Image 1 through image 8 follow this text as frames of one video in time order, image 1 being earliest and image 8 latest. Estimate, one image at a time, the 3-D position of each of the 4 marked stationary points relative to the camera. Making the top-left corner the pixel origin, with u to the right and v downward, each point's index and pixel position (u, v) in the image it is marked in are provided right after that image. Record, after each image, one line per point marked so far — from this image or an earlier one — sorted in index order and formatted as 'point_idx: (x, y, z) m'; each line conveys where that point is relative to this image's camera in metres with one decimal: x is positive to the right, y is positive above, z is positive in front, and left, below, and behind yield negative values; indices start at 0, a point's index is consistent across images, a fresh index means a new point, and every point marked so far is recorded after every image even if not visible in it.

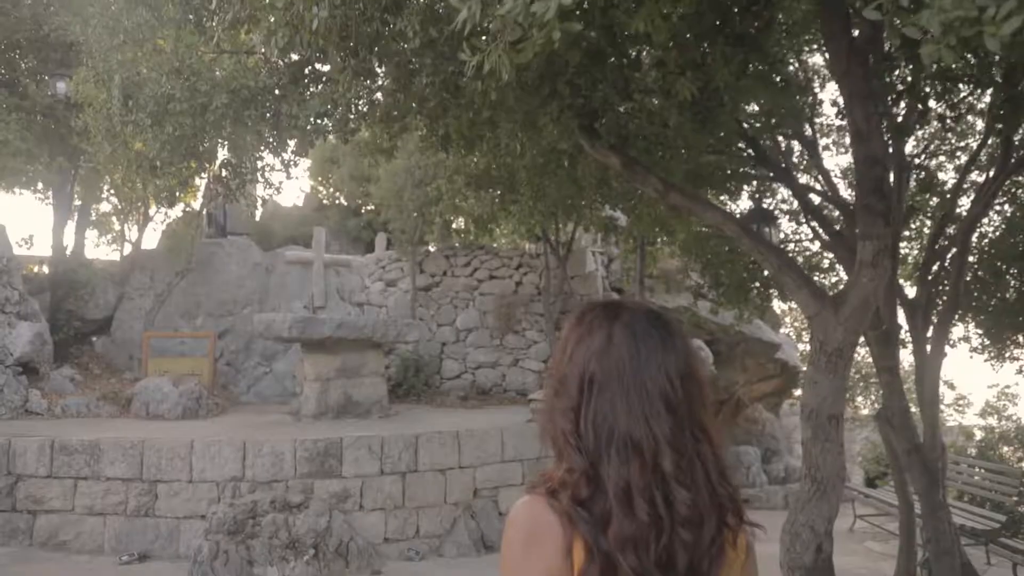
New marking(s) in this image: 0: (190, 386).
0: (-3.1, -0.9, +7.8) m
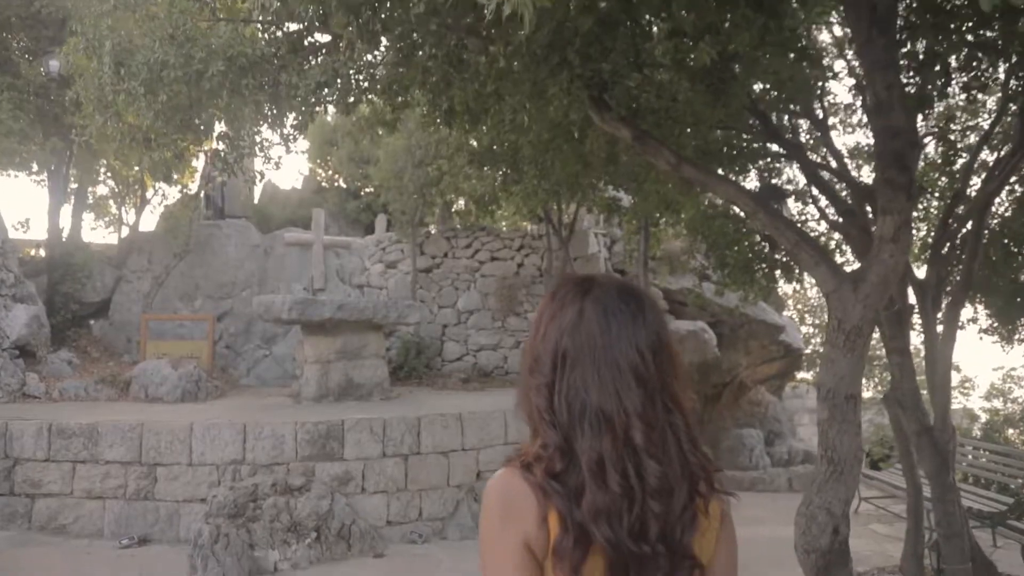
0: (-3.1, -0.8, +7.7) m
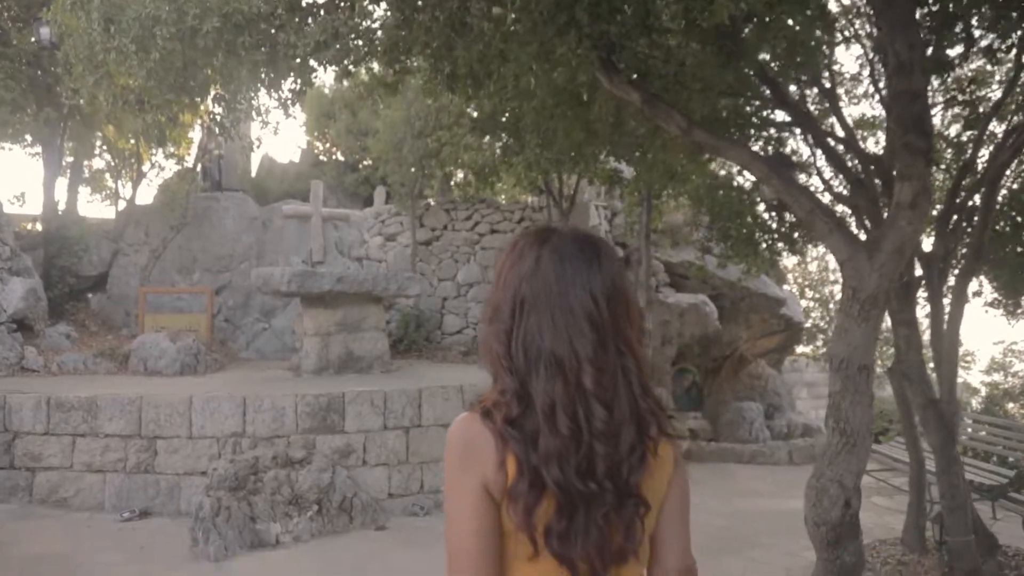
0: (-3.1, -0.5, +7.6) m
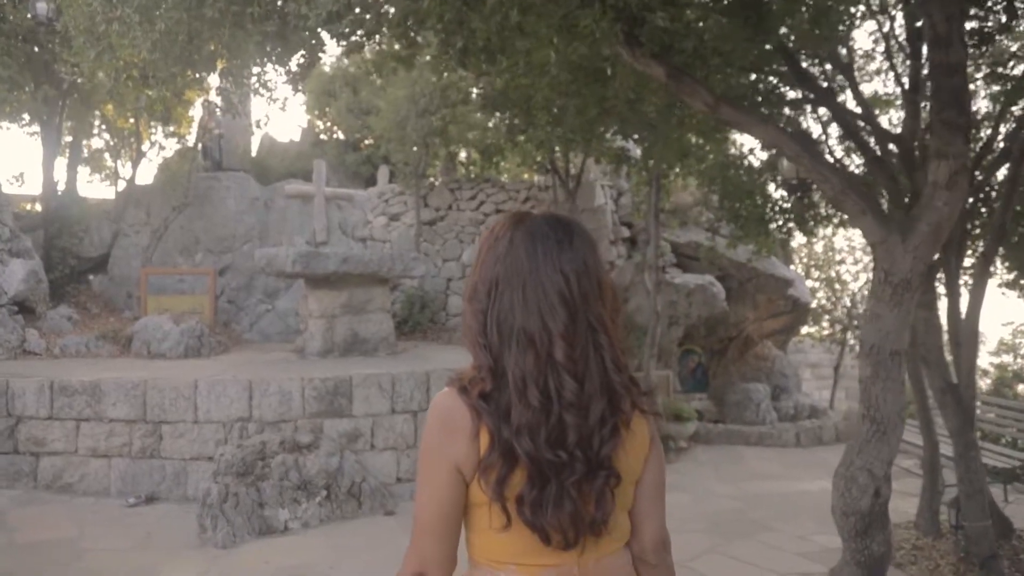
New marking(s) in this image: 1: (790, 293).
0: (-3.0, -0.3, +7.5) m
1: (+3.8, -0.1, +11.0) m
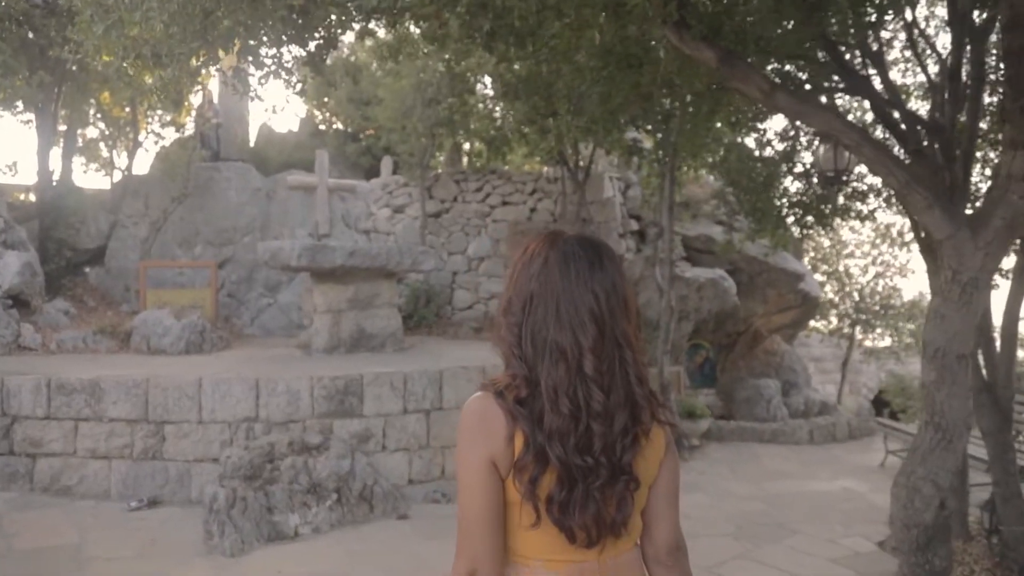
0: (-2.9, -0.3, +7.3) m
1: (+3.9, 0.0, +10.8) m
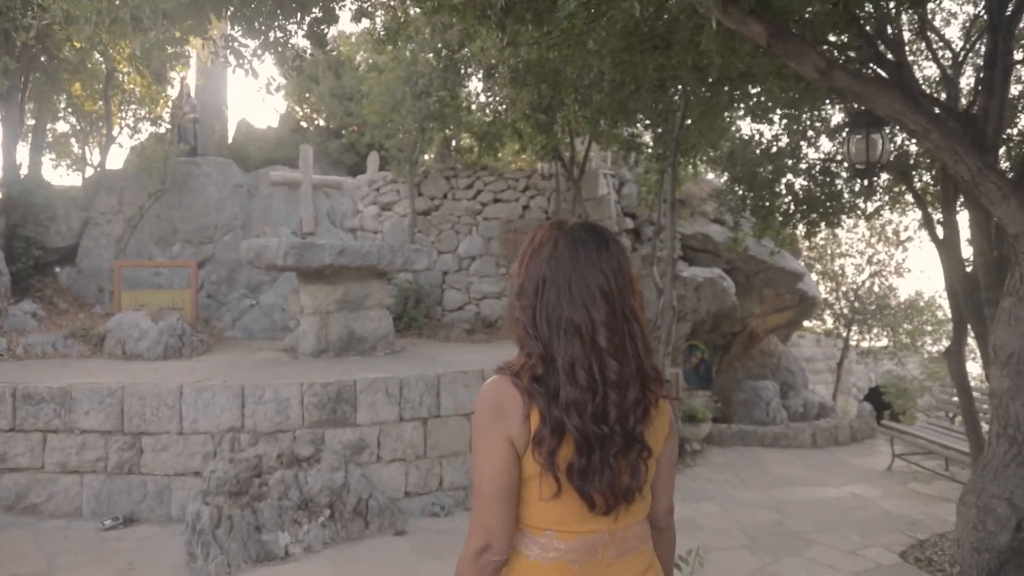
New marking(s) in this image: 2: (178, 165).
0: (-2.9, -0.3, +6.8) m
1: (+3.8, 0.0, +10.6) m
2: (-4.1, +1.5, +9.9) m
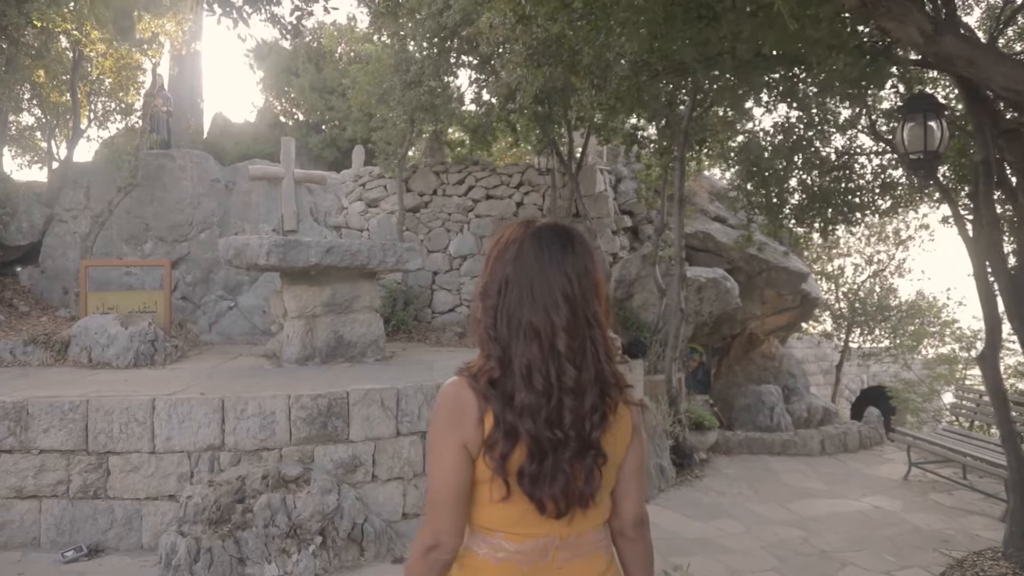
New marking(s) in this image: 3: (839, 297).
0: (-2.9, -0.3, +6.3) m
1: (+3.7, 0.0, +10.2) m
2: (-4.2, +1.5, +9.3) m
3: (+4.9, -0.1, +12.1) m
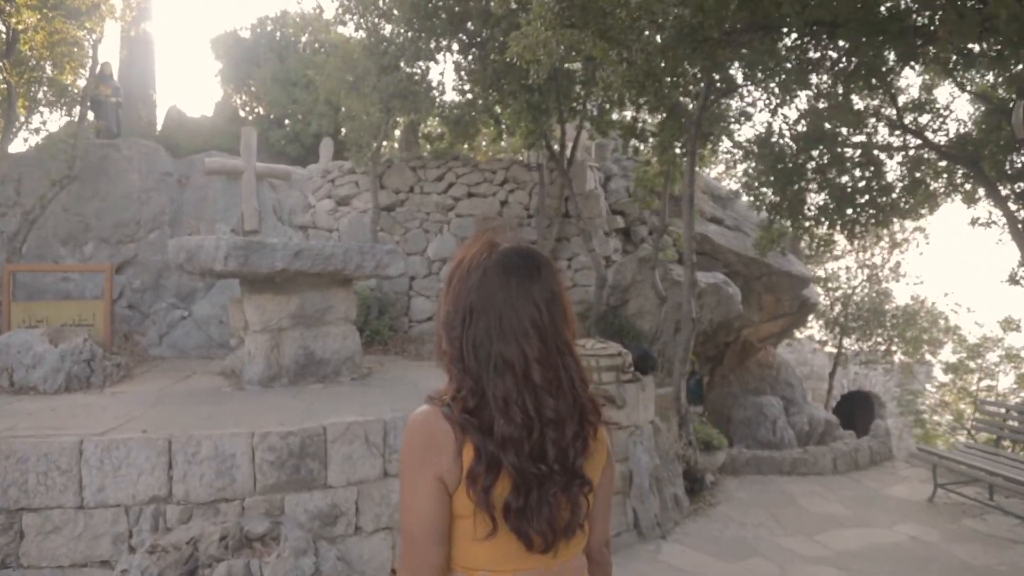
0: (-2.9, -0.4, +5.4) m
1: (+3.5, -0.1, +9.6) m
2: (-4.4, +1.4, +8.3) m
3: (+4.6, -0.2, +11.5) m
